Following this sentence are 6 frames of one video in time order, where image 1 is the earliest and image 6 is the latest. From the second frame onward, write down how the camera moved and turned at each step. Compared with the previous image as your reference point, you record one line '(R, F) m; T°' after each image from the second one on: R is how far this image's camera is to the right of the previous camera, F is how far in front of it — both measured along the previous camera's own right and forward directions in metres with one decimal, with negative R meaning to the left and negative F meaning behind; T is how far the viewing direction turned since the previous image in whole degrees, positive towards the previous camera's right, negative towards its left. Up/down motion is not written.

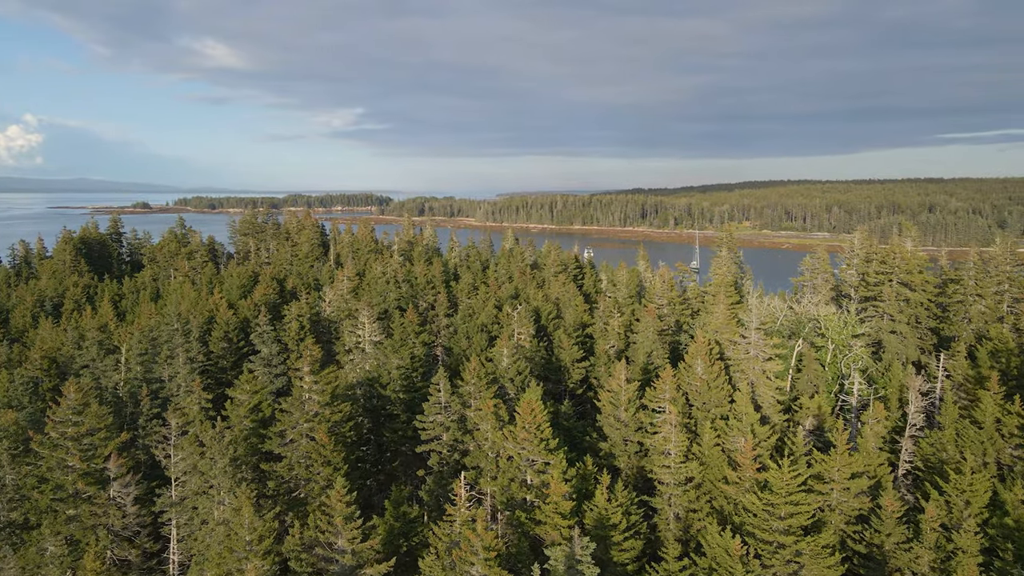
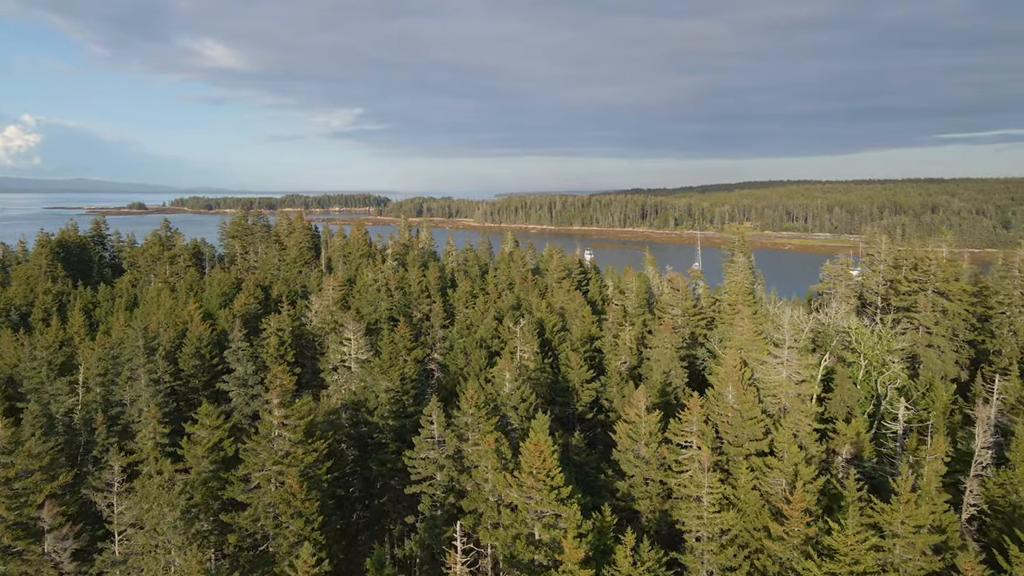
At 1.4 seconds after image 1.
(-0.1, +4.2) m; 0°
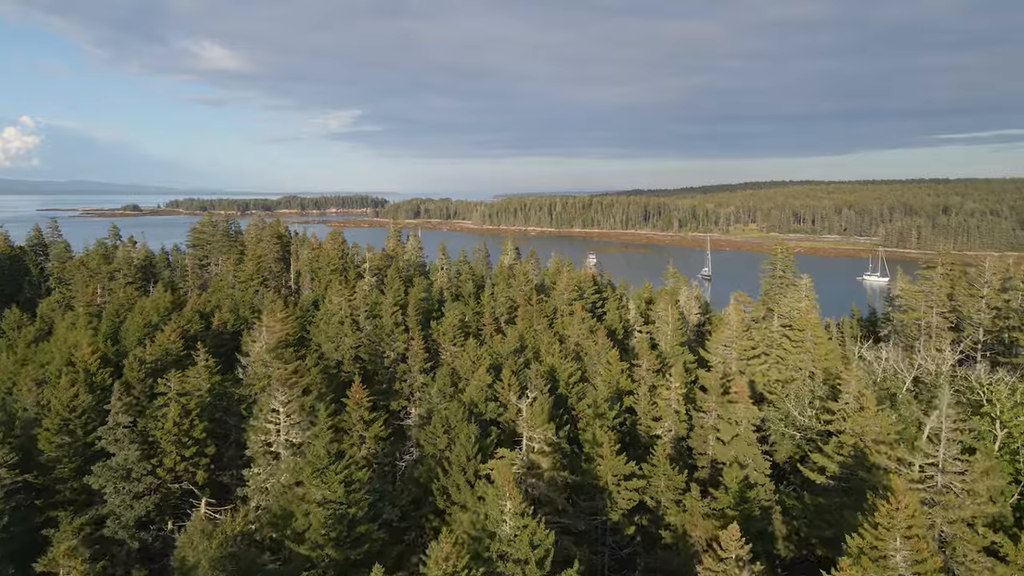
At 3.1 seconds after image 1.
(-0.1, +12.0) m; 0°
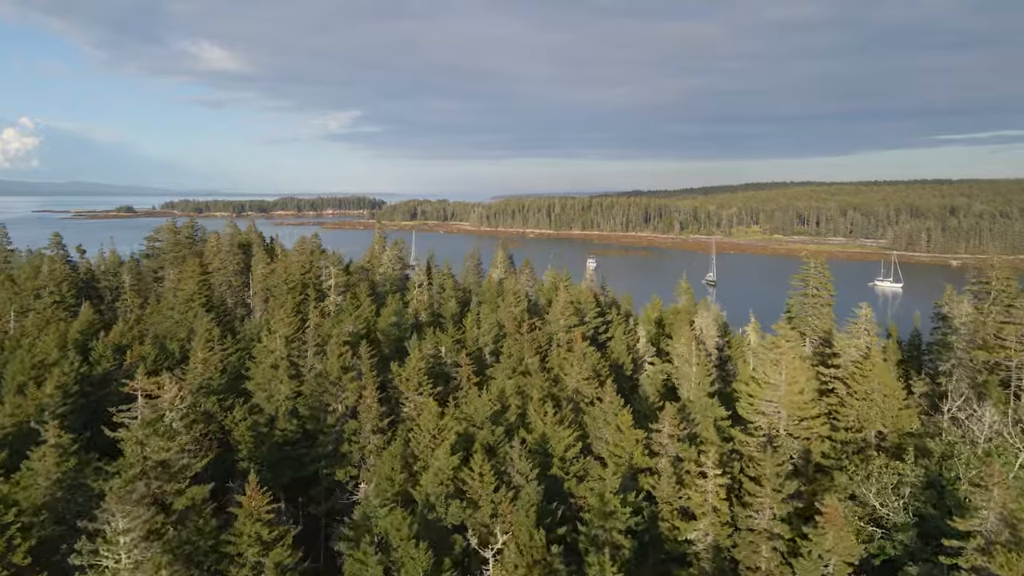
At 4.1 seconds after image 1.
(+0.5, +9.1) m; 0°
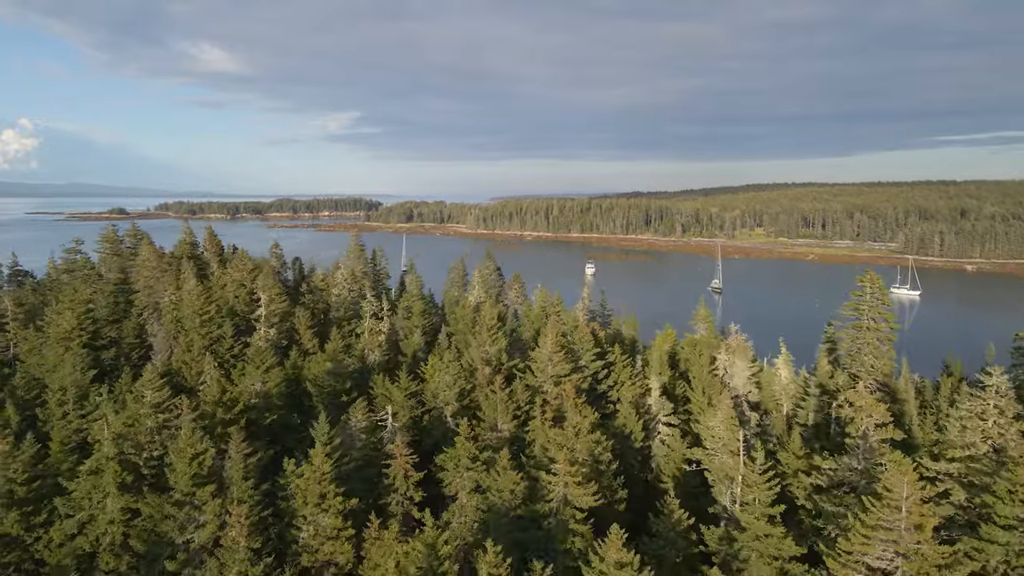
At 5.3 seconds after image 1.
(+0.8, +11.4) m; 0°
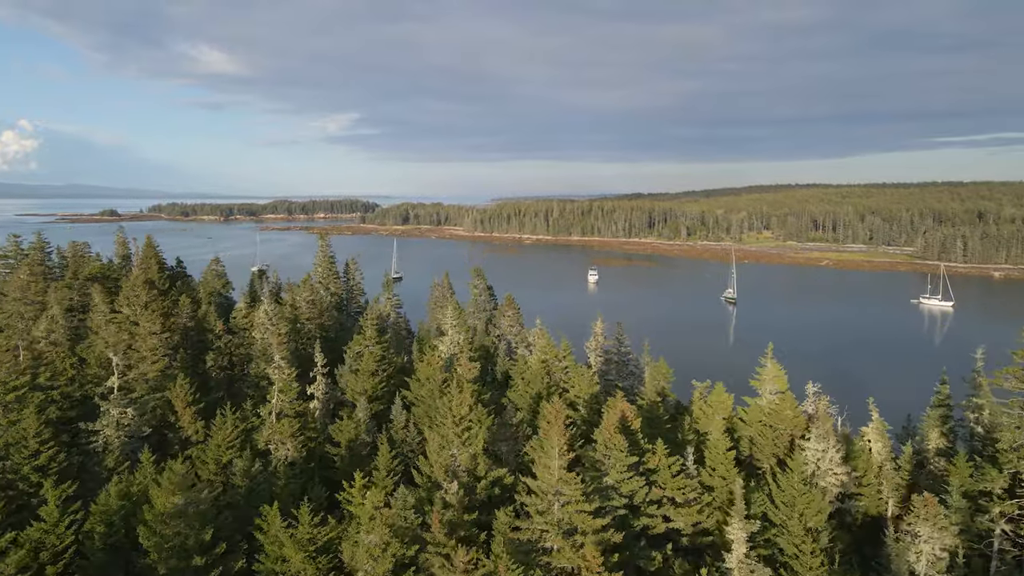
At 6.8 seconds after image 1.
(+0.3, +15.3) m; 0°
